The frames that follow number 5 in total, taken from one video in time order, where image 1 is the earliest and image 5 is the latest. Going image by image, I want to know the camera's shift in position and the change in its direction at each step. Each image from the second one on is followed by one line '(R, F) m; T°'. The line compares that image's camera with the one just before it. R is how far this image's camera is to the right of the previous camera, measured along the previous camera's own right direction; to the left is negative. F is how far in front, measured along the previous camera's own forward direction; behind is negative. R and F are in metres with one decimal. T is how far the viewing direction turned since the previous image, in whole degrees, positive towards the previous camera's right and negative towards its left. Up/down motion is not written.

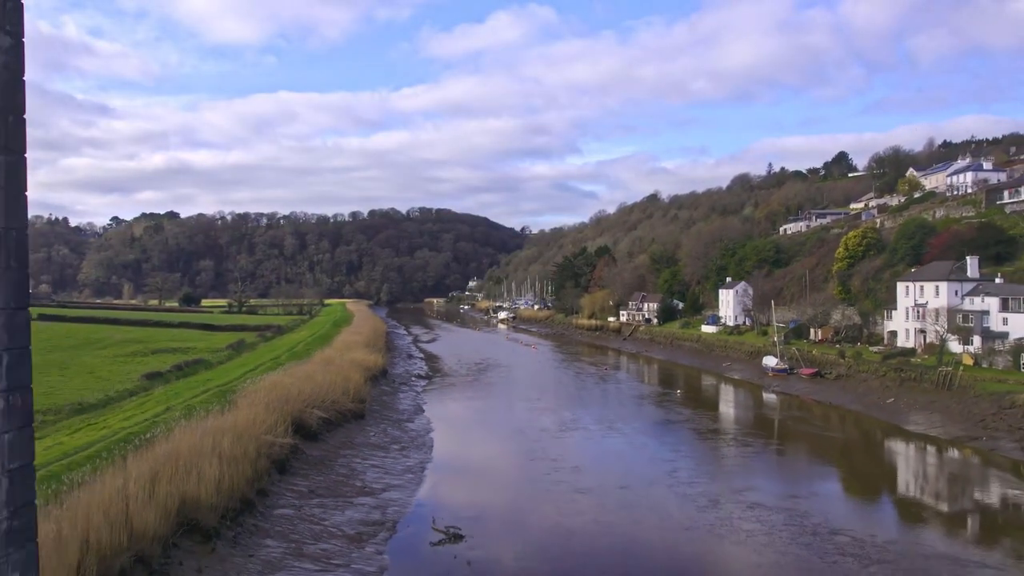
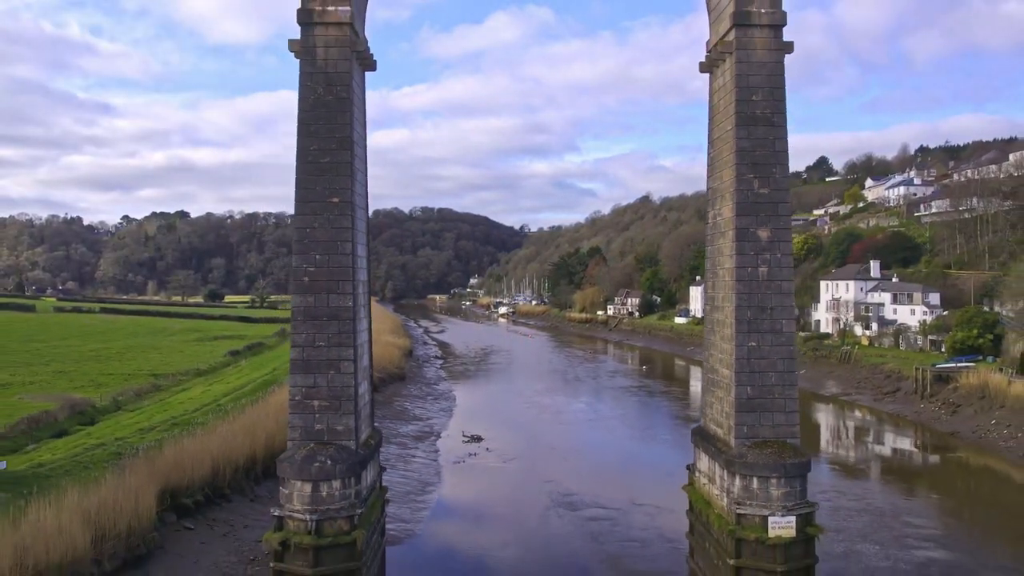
(-0.1, -6.0) m; 0°
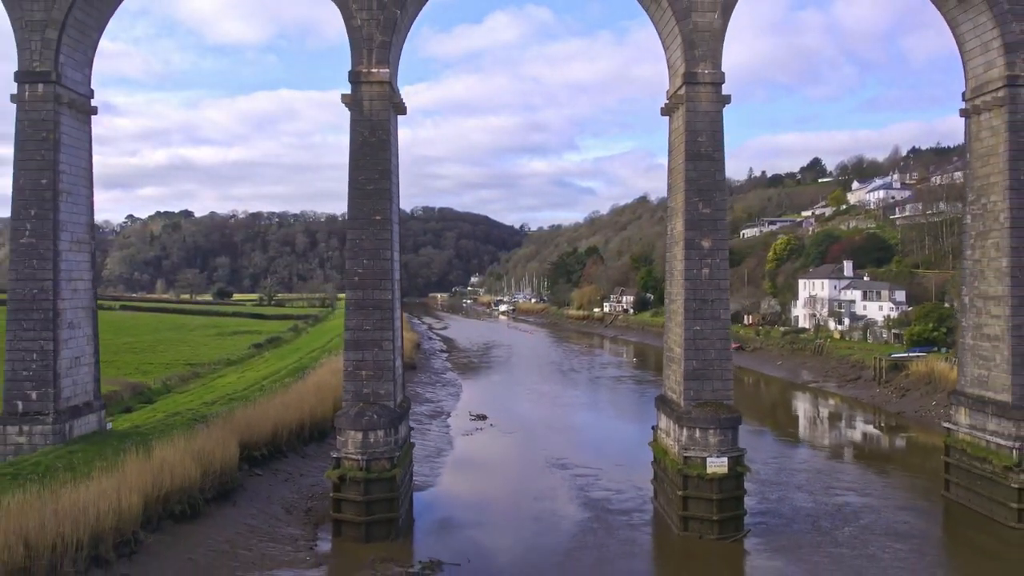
(0.0, -2.3) m; 0°
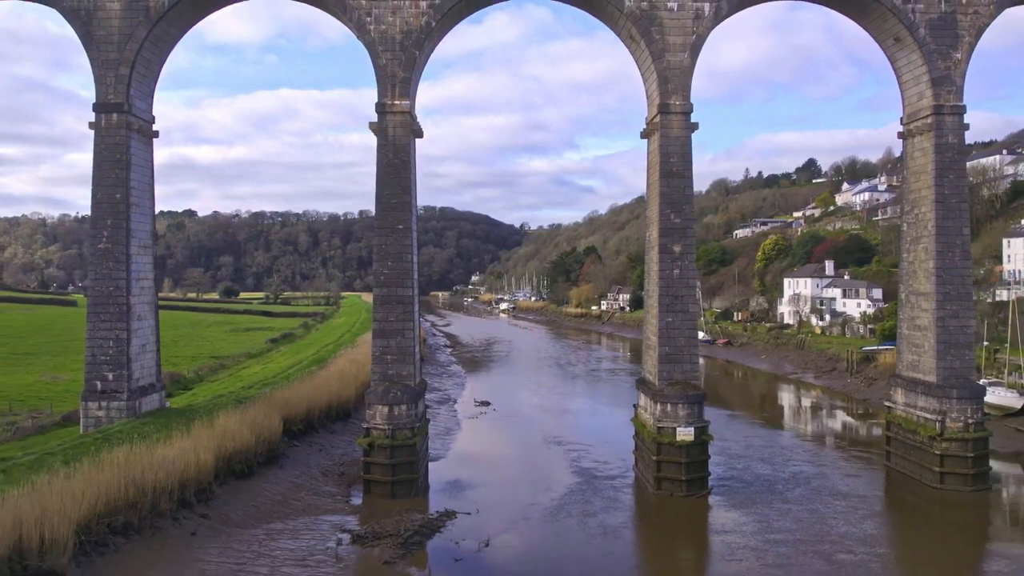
(0.0, -1.9) m; 0°
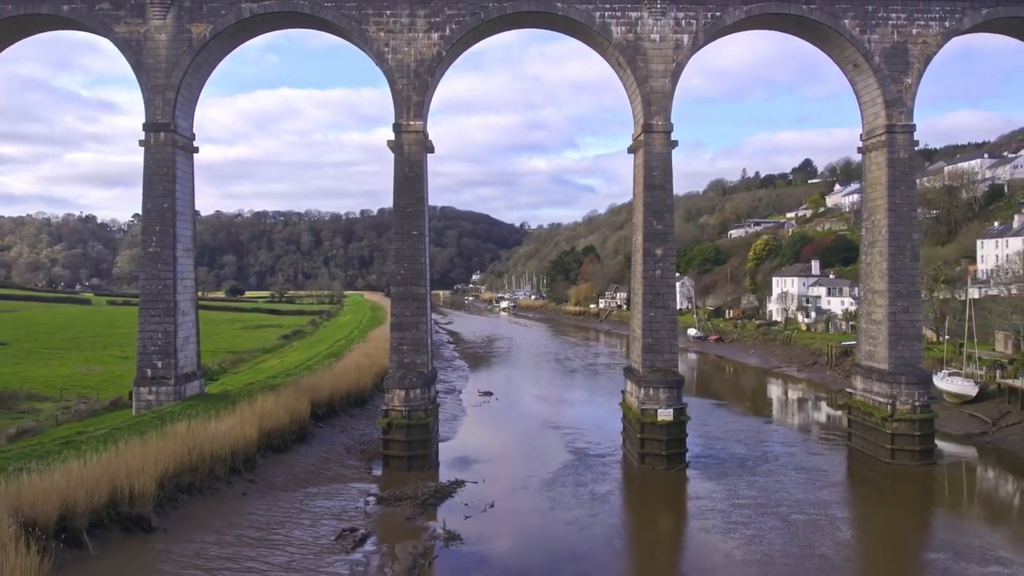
(0.0, -1.6) m; 0°
